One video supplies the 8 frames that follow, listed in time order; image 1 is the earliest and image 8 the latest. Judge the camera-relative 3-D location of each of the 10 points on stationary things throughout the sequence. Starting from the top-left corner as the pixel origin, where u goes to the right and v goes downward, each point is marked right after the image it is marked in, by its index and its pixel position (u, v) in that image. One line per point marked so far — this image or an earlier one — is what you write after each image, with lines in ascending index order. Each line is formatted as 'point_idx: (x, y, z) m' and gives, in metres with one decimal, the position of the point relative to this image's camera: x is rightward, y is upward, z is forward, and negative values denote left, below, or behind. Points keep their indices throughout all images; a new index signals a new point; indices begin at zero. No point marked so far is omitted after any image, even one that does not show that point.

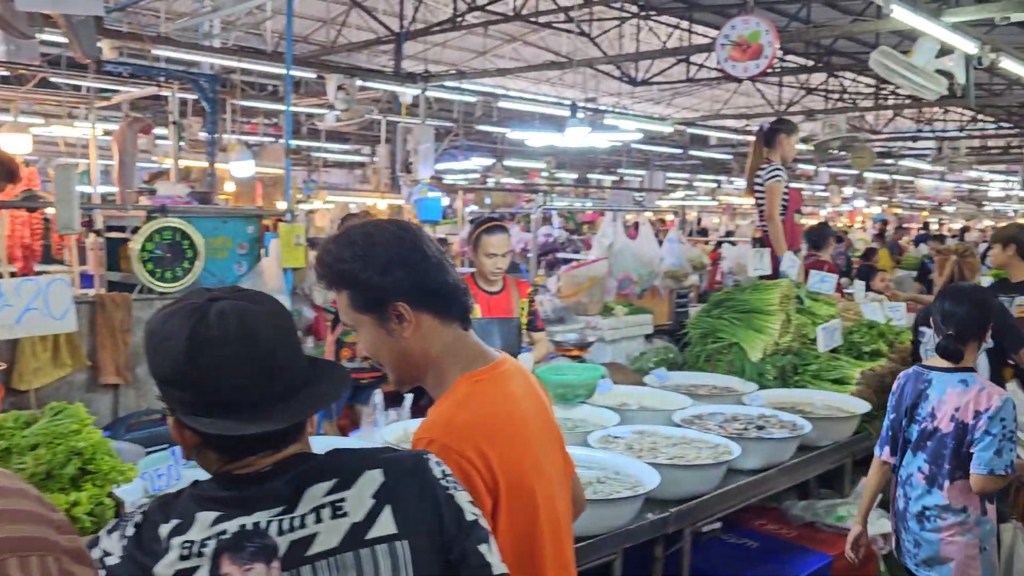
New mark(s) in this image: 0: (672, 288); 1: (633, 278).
0: (+1.0, 0.0, +5.4) m
1: (+0.7, +0.1, +5.0) m
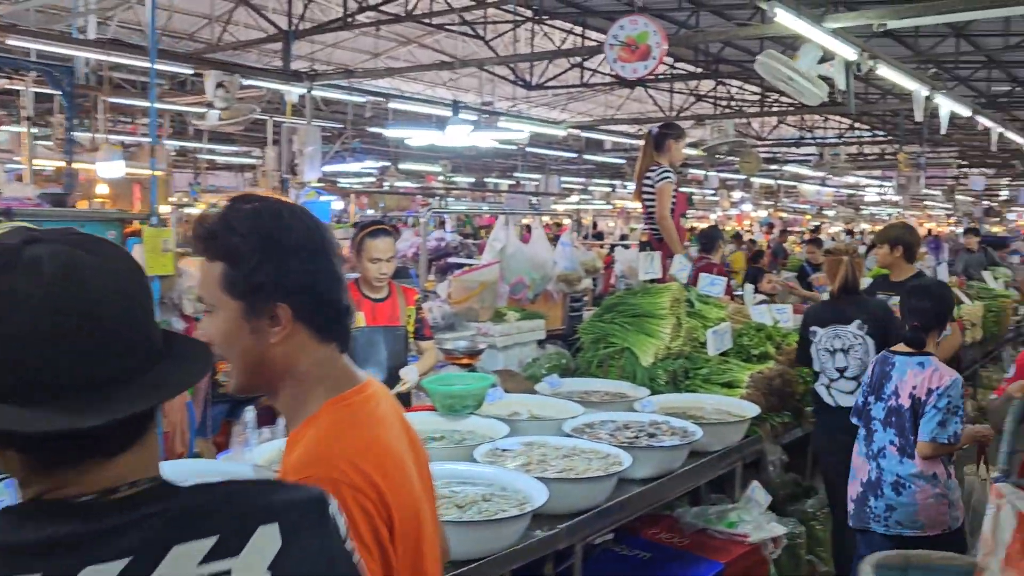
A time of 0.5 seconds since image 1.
0: (+0.3, 0.0, +5.4) m
1: (+0.1, 0.0, +4.9) m
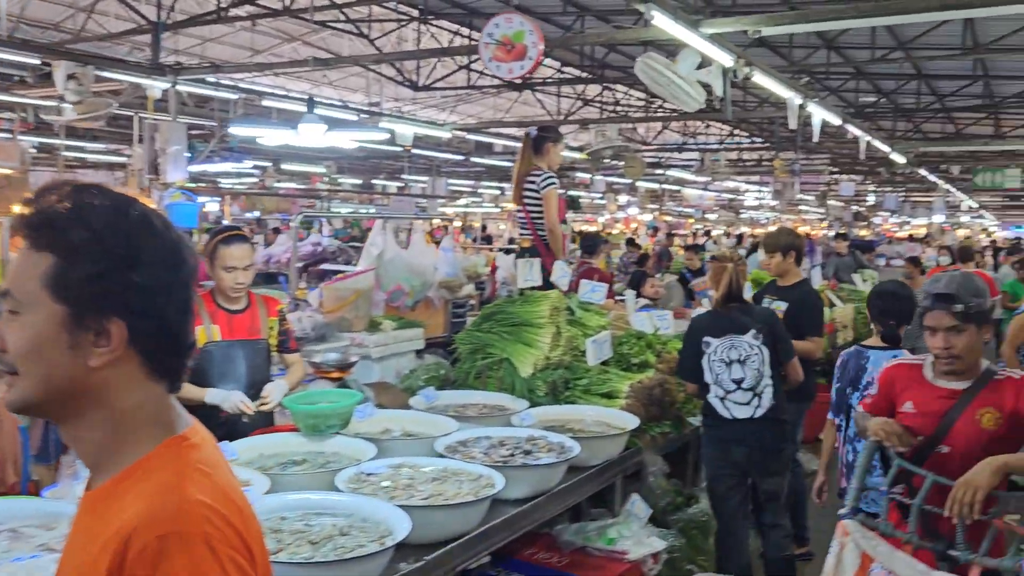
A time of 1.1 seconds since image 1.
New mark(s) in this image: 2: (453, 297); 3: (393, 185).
0: (-0.4, -0.1, +5.2) m
1: (-0.6, 0.0, +4.7) m
2: (-0.3, -0.1, +5.2) m
3: (-2.6, +2.3, +19.2) m
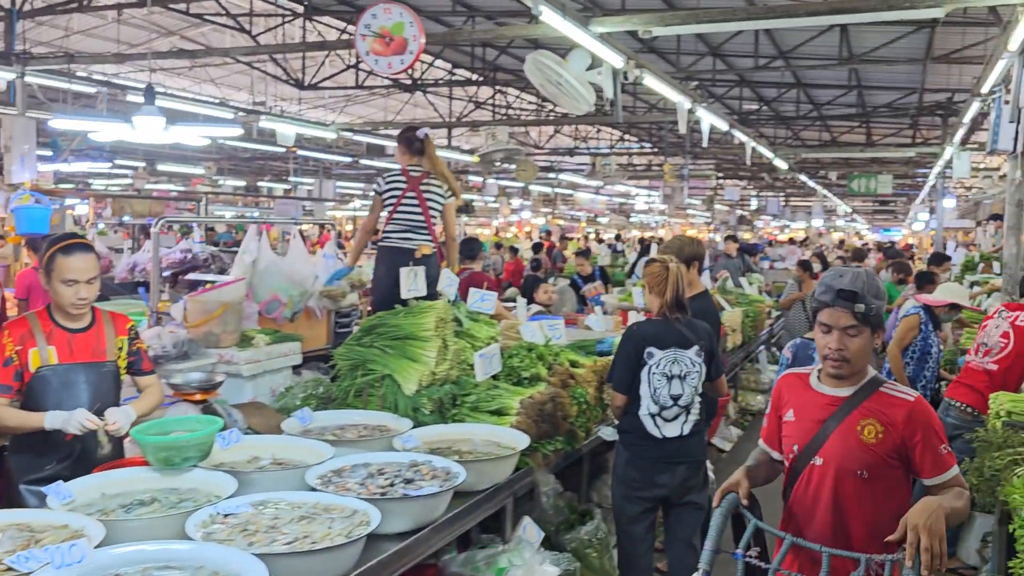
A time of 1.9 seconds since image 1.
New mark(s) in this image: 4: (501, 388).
0: (-1.0, -0.1, +4.9) m
1: (-1.2, -0.1, +4.4) m
2: (-1.0, -0.1, +4.9) m
3: (-4.9, +2.1, +18.5) m
4: (0.0, -0.4, +3.3) m
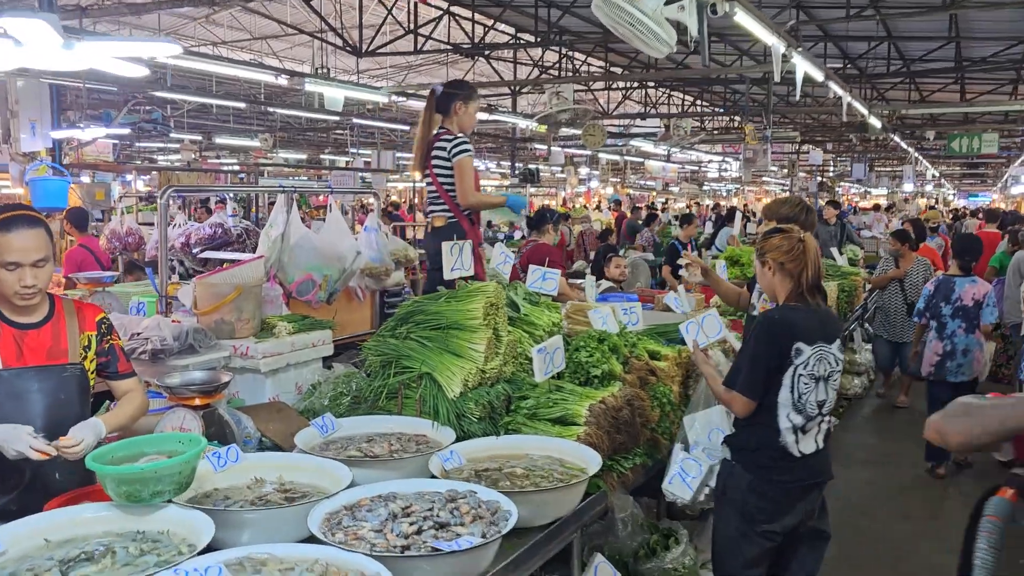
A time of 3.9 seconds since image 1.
0: (-0.7, 0.0, +4.3) m
1: (-0.9, 0.0, +3.9) m
2: (-0.6, 0.0, +4.4) m
3: (-3.5, +2.6, +18.2) m
4: (+0.2, -0.3, +2.7) m
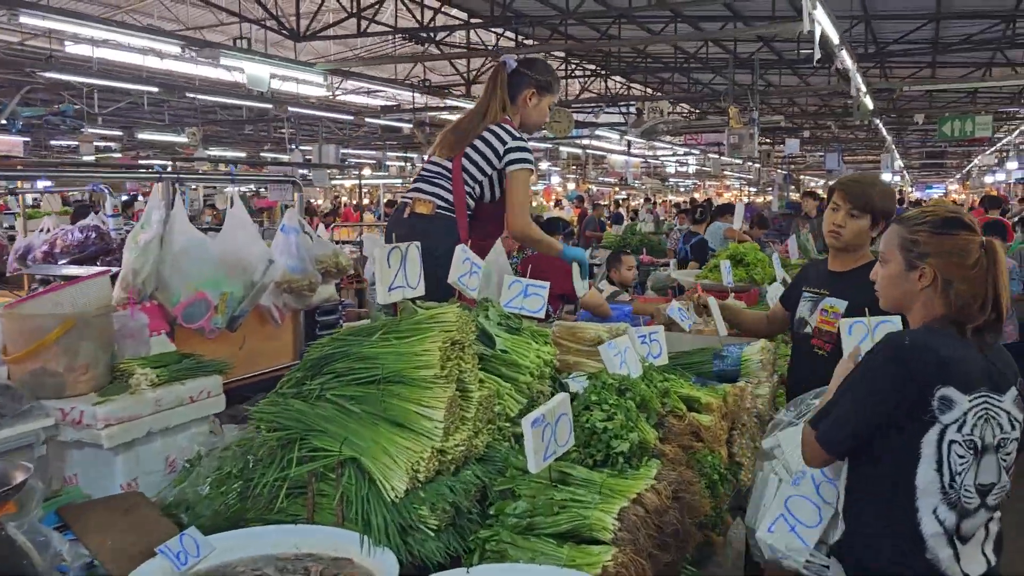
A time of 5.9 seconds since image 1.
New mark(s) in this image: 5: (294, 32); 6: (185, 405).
0: (-0.8, -0.1, +3.3) m
1: (-1.0, 0.0, +2.8) m
2: (-0.8, -0.1, +3.3) m
3: (-4.4, +2.5, +17.0) m
4: (+0.1, -0.4, +1.7) m
5: (-2.9, +3.5, +12.0) m
6: (-0.8, -0.3, +2.2) m
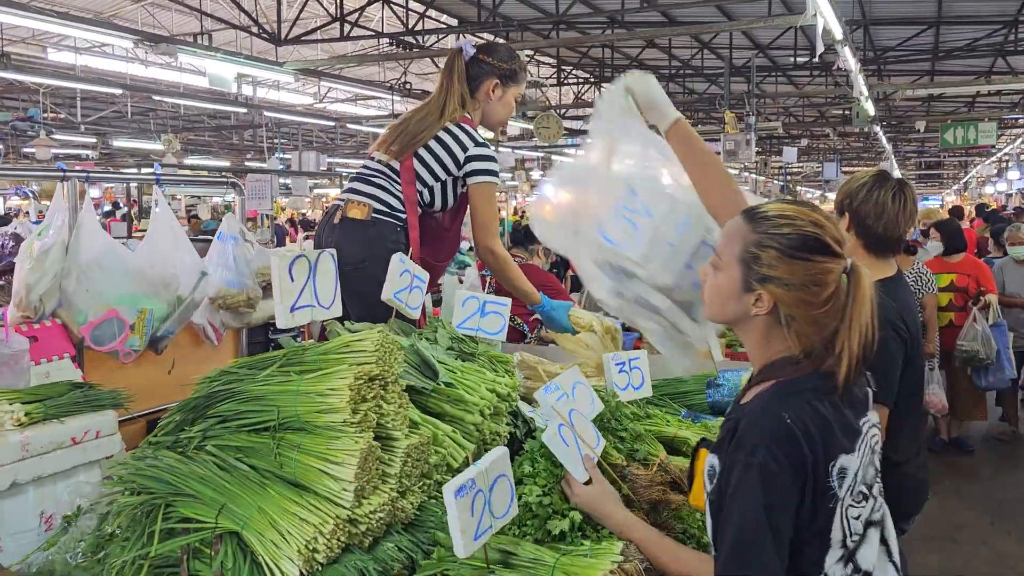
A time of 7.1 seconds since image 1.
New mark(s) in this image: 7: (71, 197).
0: (-0.9, -0.1, +2.9) m
1: (-1.1, -0.1, +2.4) m
2: (-0.9, -0.1, +2.9) m
3: (-4.6, +2.3, +16.6) m
4: (0.0, -0.4, +1.3) m
5: (-3.0, +3.3, +11.6) m
6: (-0.9, -0.3, +1.8) m
7: (-1.2, +0.2, +2.5) m
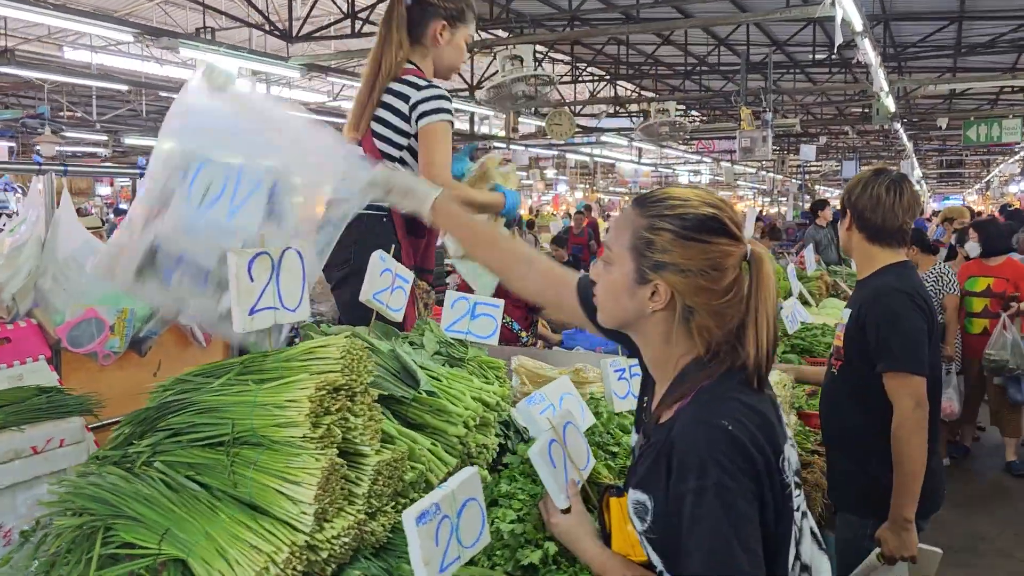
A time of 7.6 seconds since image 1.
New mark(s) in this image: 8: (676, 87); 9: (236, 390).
0: (-0.9, -0.1, +2.8) m
1: (-1.1, -0.1, +2.3) m
2: (-0.9, -0.1, +2.8) m
3: (-4.3, +2.3, +16.5) m
4: (0.0, -0.4, +1.2) m
5: (-2.9, +3.3, +11.6) m
6: (-0.9, -0.3, +1.7) m
7: (-1.3, +0.2, +2.4) m
8: (+2.9, +3.6, +15.7) m
9: (-0.4, -0.1, +1.3) m
